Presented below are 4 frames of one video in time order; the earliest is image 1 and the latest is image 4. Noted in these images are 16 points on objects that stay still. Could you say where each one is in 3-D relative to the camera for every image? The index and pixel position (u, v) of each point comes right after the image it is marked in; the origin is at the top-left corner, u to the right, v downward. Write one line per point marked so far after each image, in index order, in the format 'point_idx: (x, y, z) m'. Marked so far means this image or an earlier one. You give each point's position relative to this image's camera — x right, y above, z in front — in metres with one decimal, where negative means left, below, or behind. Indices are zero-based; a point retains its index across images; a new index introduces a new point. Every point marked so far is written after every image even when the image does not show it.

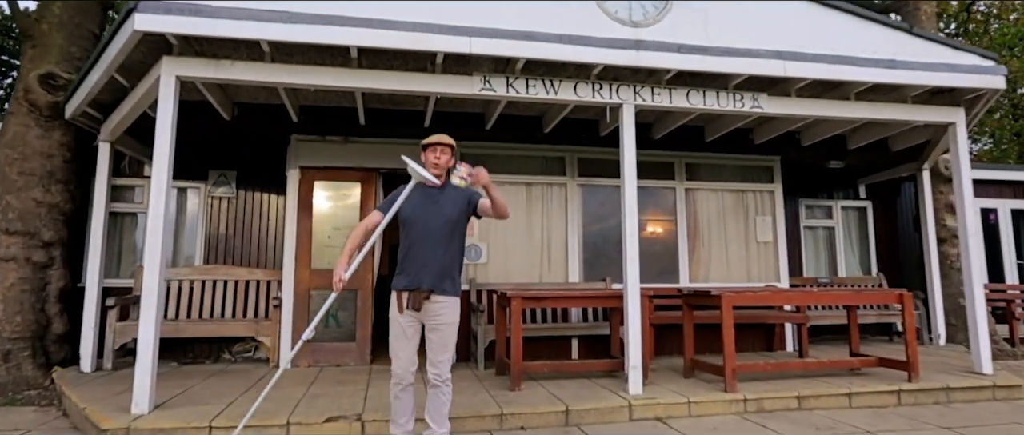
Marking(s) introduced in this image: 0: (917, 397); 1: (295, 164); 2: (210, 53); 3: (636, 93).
0: (+3.3, -1.5, +4.7) m
1: (-2.2, +0.5, +6.0) m
2: (-2.3, +1.2, +4.4) m
3: (+1.0, +1.0, +4.8) m
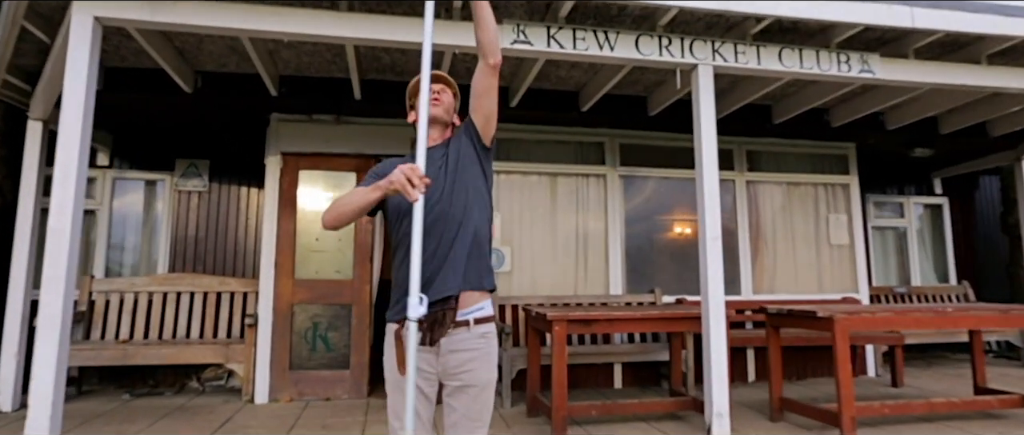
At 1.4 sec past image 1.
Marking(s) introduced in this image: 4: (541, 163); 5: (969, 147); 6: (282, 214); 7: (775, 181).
0: (+3.5, -1.4, +3.6) m
1: (-2.0, +0.6, +4.9) m
2: (-2.0, +1.3, +3.2) m
3: (+1.3, +1.0, +3.7) m
4: (+0.3, +0.5, +5.3) m
5: (+4.9, +0.8, +6.3) m
6: (-1.9, 0.0, +4.8) m
7: (+2.6, +0.4, +5.9) m
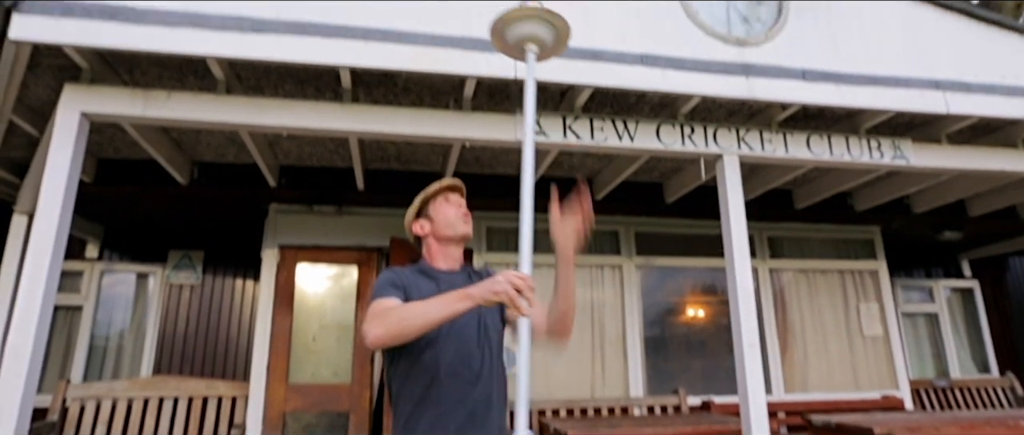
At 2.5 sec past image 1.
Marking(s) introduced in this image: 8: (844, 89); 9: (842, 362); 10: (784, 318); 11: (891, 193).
0: (+3.6, -2.0, +3.0) m
1: (-1.9, -0.2, +4.6) m
2: (-1.9, +0.7, +3.1) m
3: (+1.3, +0.5, +3.5) m
4: (+0.3, -0.3, +5.0) m
5: (+5.0, -0.1, +6.0) m
6: (-1.8, -0.7, +4.5) m
7: (+2.7, -0.5, +5.6) m
8: (+1.9, +0.7, +3.4) m
9: (+3.1, -1.3, +5.5) m
10: (+2.5, -0.9, +5.4) m
11: (+3.2, +0.2, +5.0) m
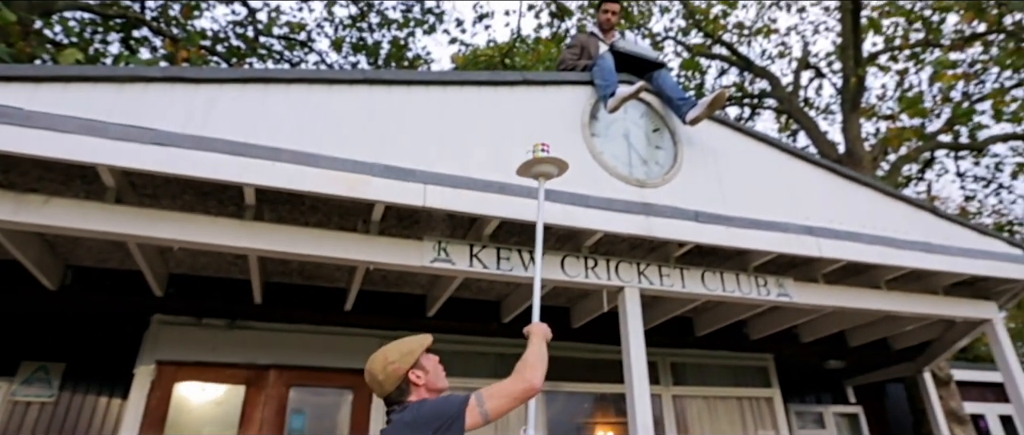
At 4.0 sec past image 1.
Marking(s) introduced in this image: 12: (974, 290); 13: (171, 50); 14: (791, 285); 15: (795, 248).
0: (+3.0, -2.8, +3.1) m
1: (-2.6, -1.0, +4.2) m
2: (-2.4, +0.2, +2.8) m
3: (+0.8, -0.3, +3.6) m
4: (-0.4, -1.3, +4.8) m
5: (+4.0, -1.6, +6.5) m
6: (-2.5, -1.5, +4.0) m
7: (+1.8, -1.7, +5.7) m
8: (+1.4, -0.1, +3.7) m
9: (+2.2, -2.5, +5.5) m
10: (+1.6, -2.1, +5.5) m
11: (+2.4, -1.0, +5.3) m
12: (+3.8, -0.6, +4.8) m
13: (-4.4, +2.2, +7.6) m
14: (+1.9, -0.5, +4.1) m
15: (+1.8, -0.2, +3.8) m
